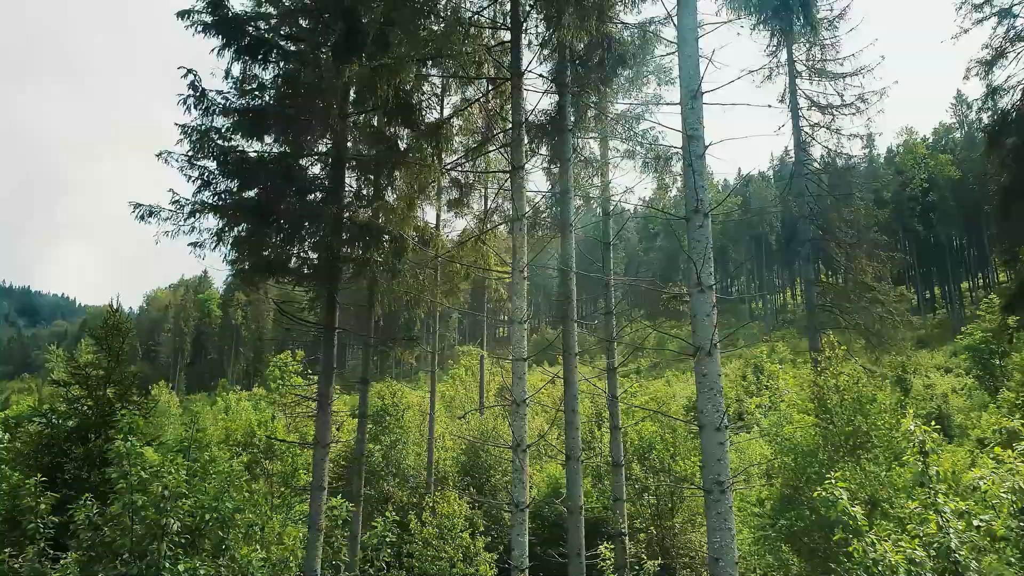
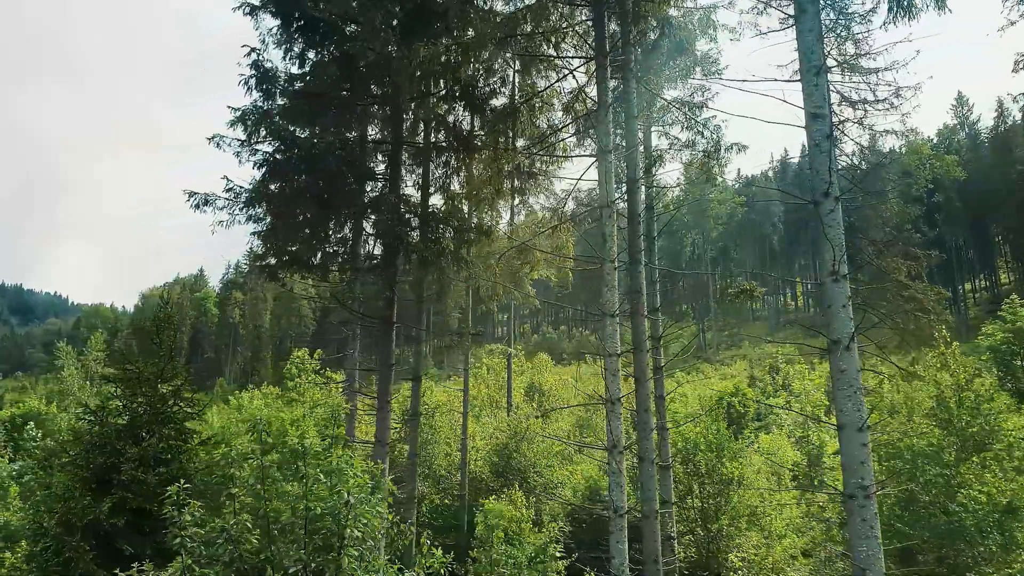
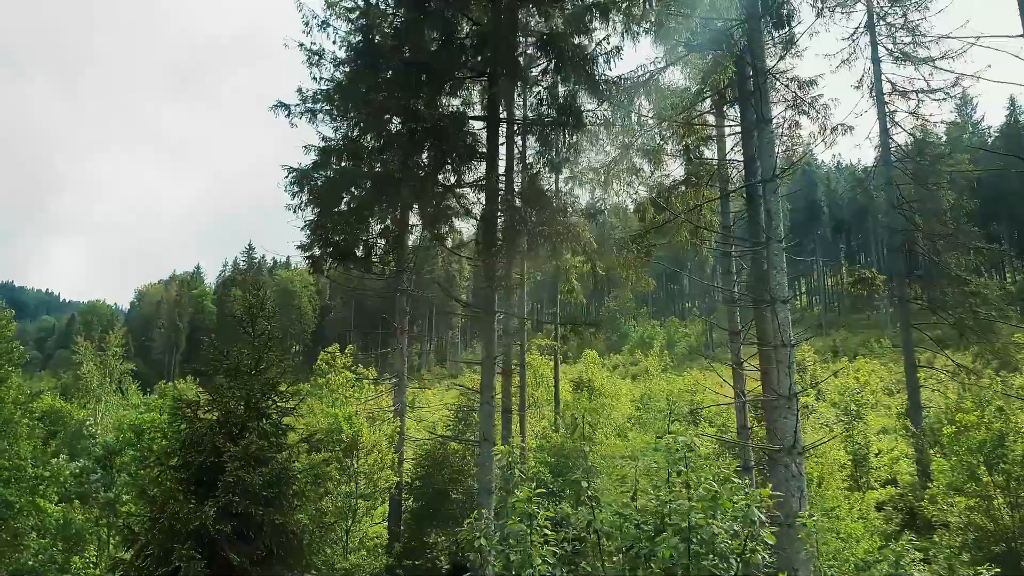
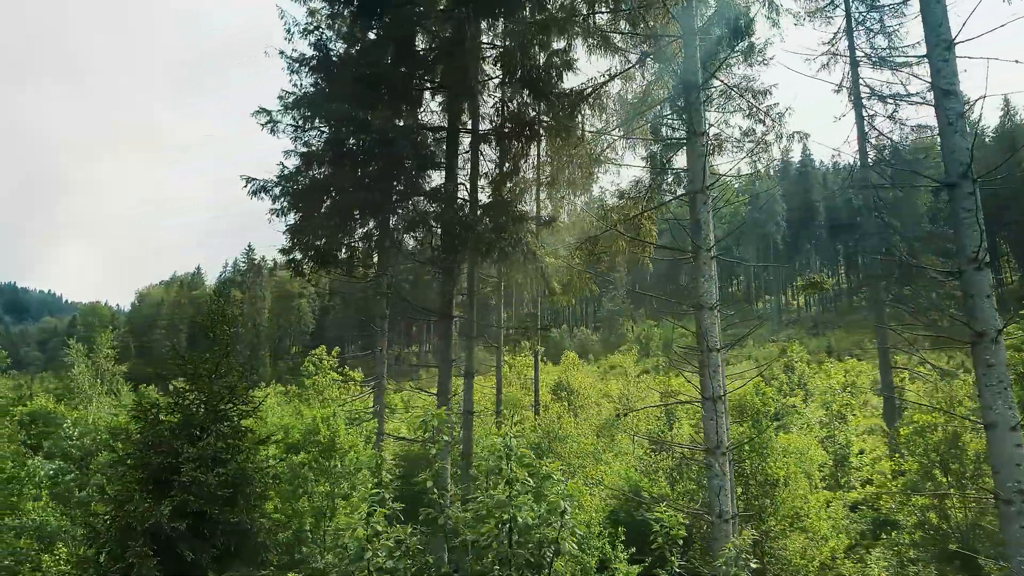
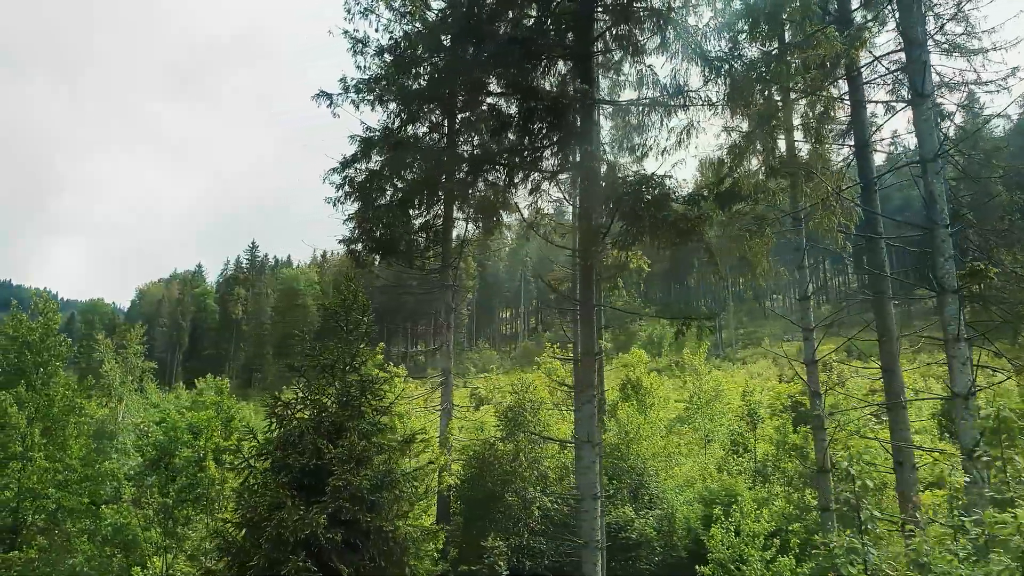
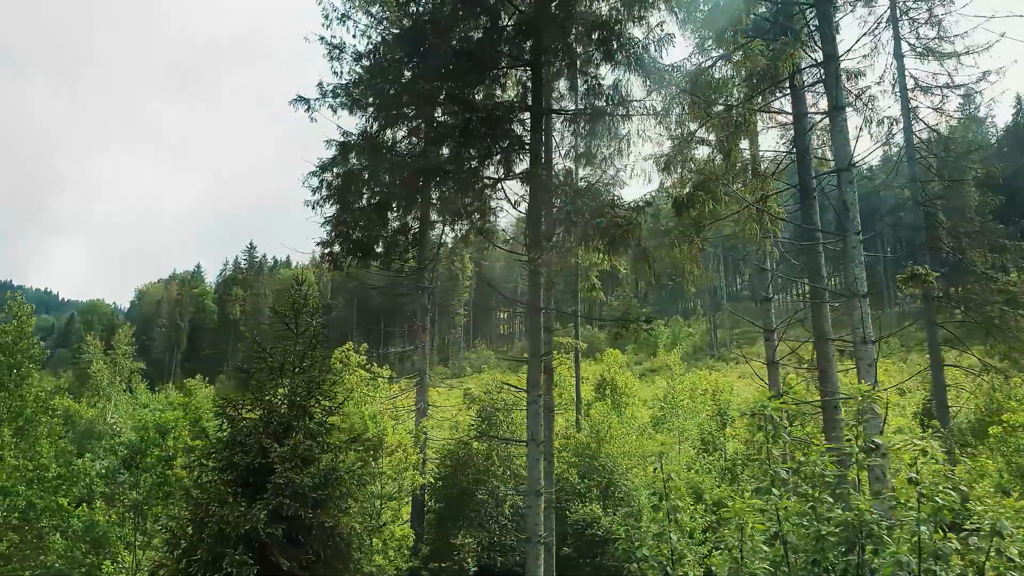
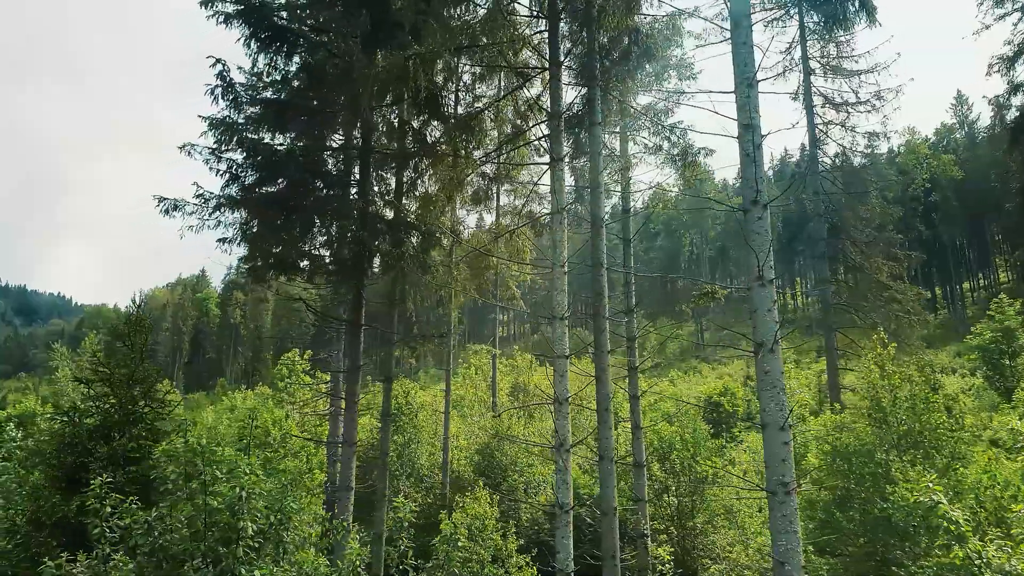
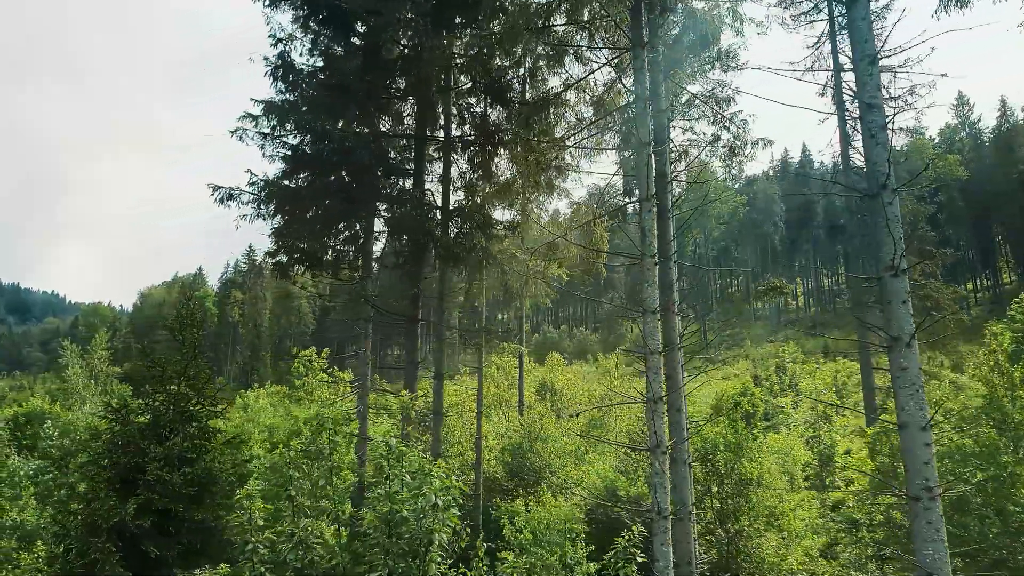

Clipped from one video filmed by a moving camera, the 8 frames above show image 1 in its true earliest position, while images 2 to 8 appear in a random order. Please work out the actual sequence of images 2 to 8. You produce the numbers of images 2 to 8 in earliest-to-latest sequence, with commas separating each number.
7, 2, 8, 4, 3, 6, 5
